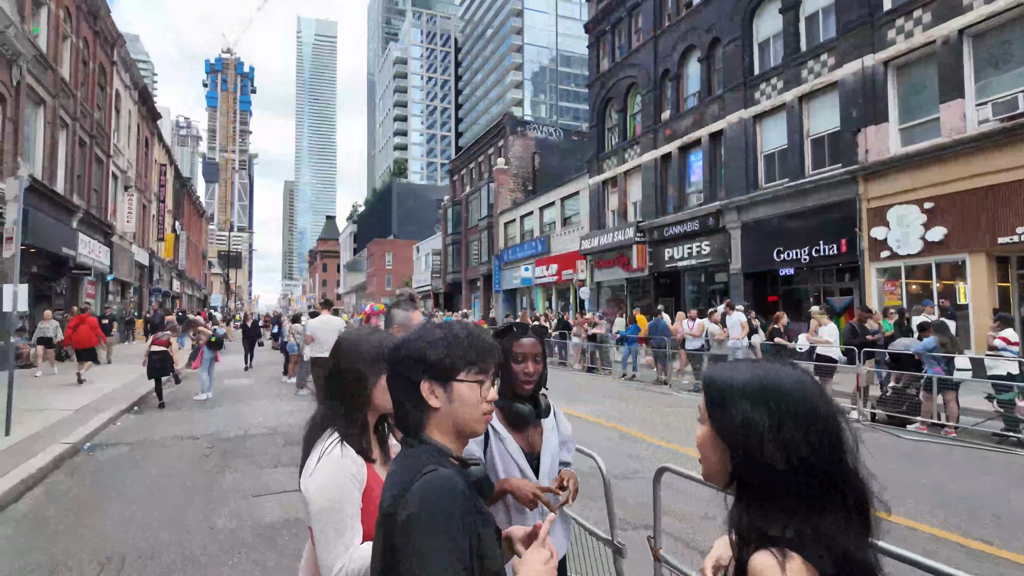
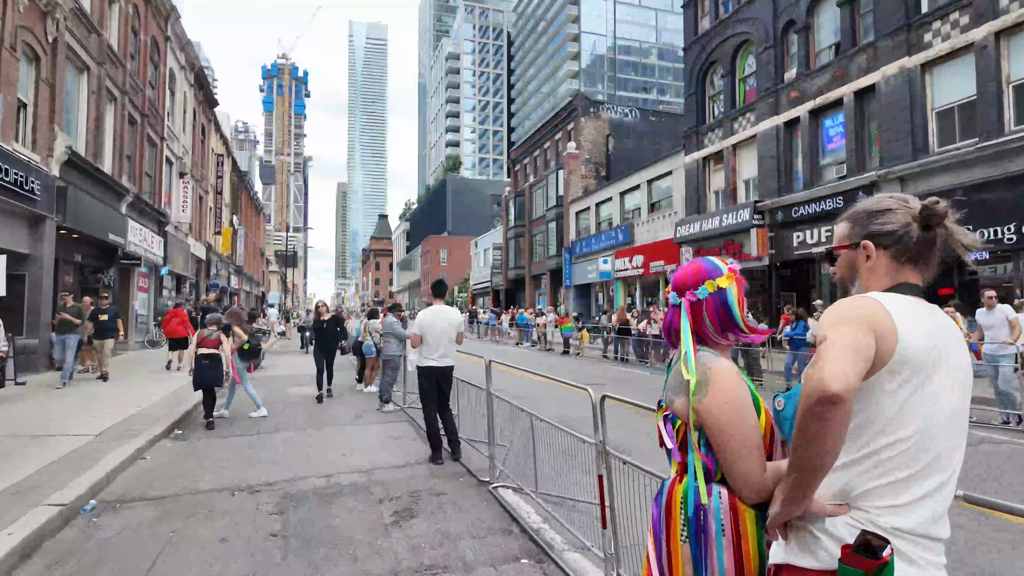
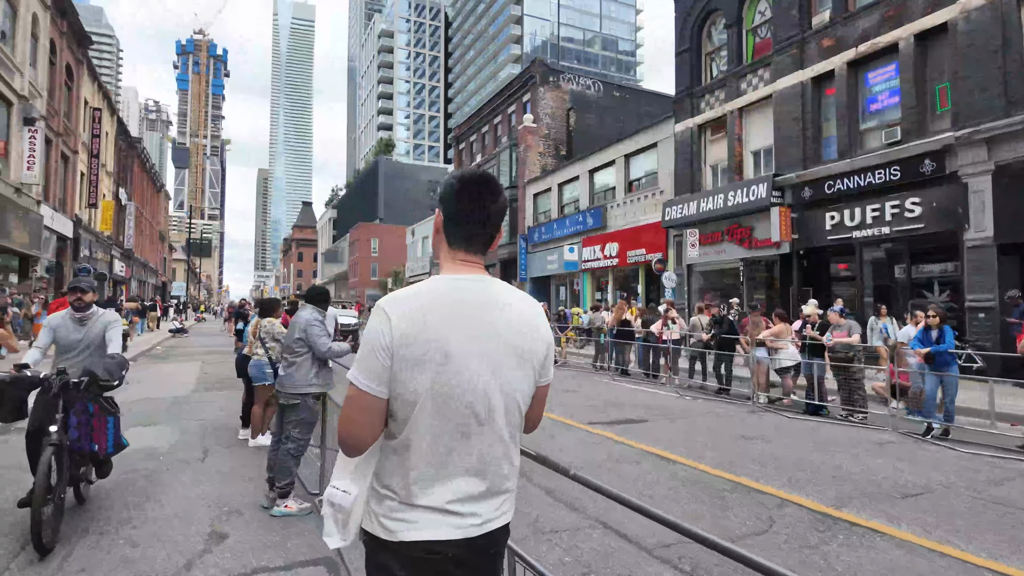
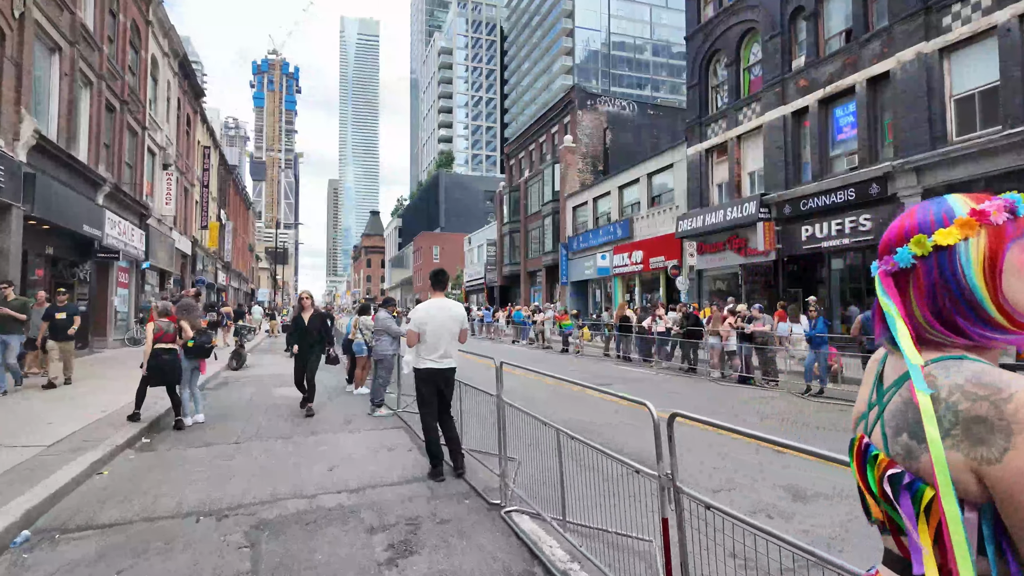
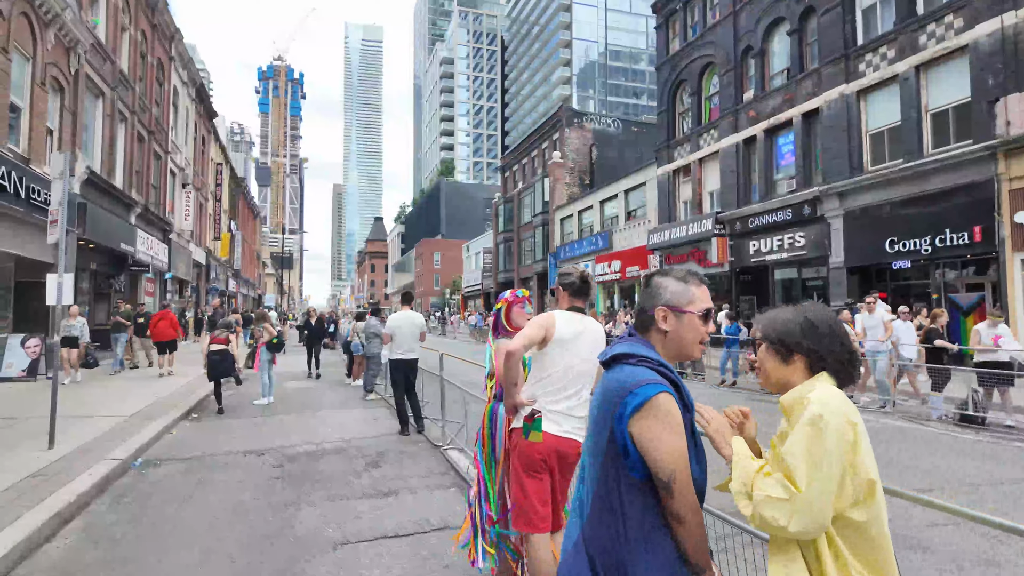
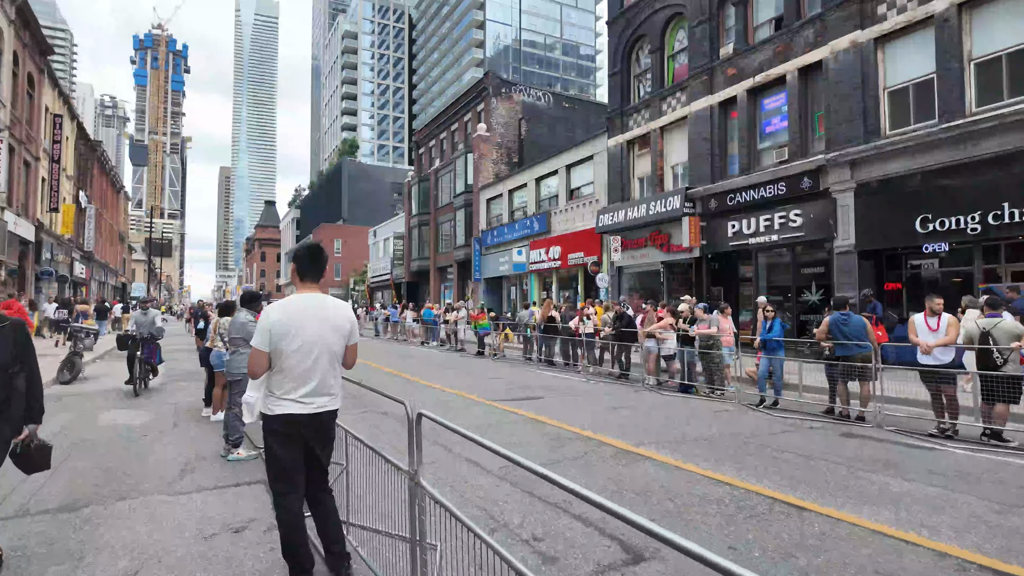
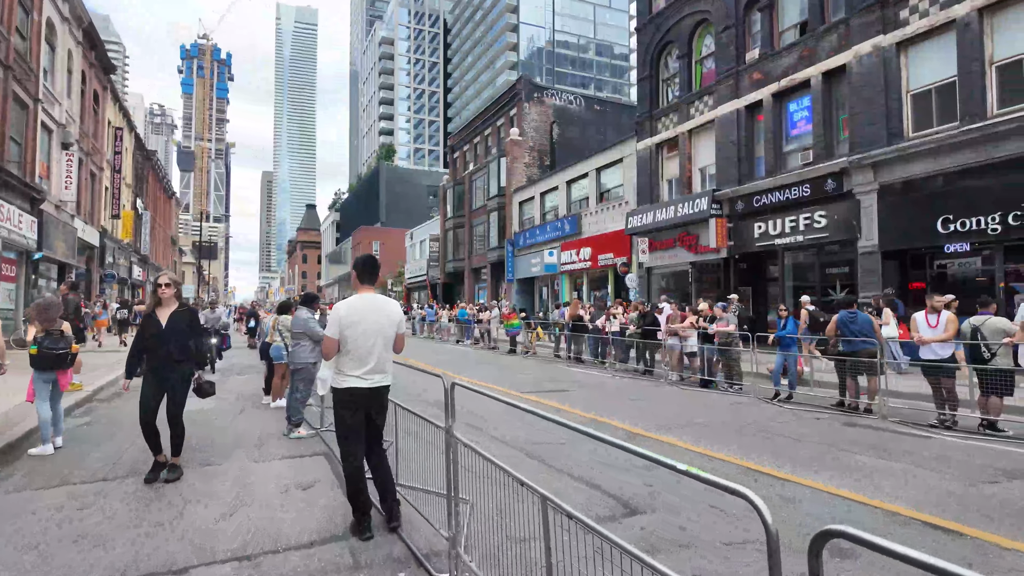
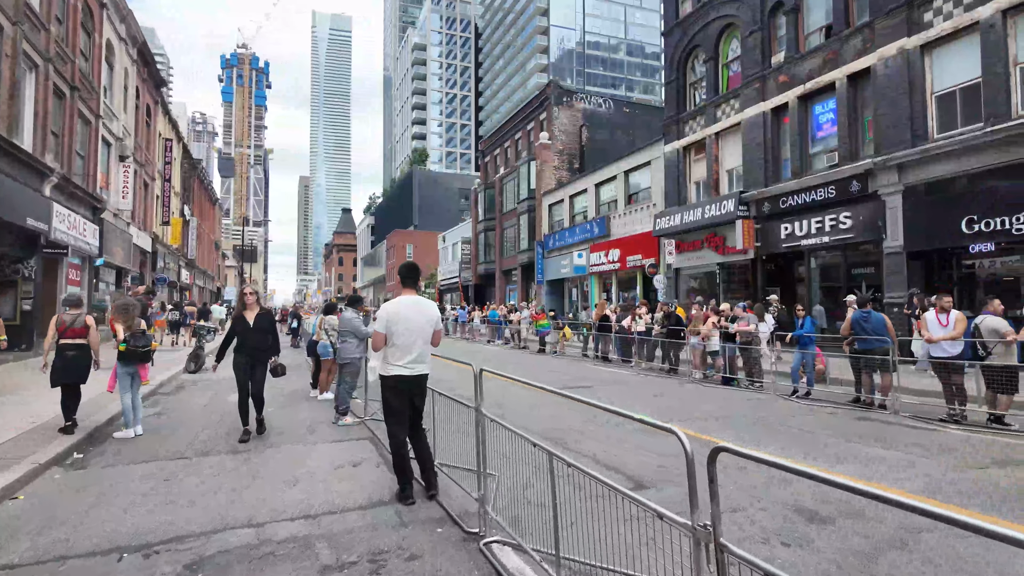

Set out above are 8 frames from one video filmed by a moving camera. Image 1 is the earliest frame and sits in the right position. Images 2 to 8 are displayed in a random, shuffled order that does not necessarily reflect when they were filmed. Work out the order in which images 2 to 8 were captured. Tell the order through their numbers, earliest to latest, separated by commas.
5, 2, 4, 8, 7, 6, 3
